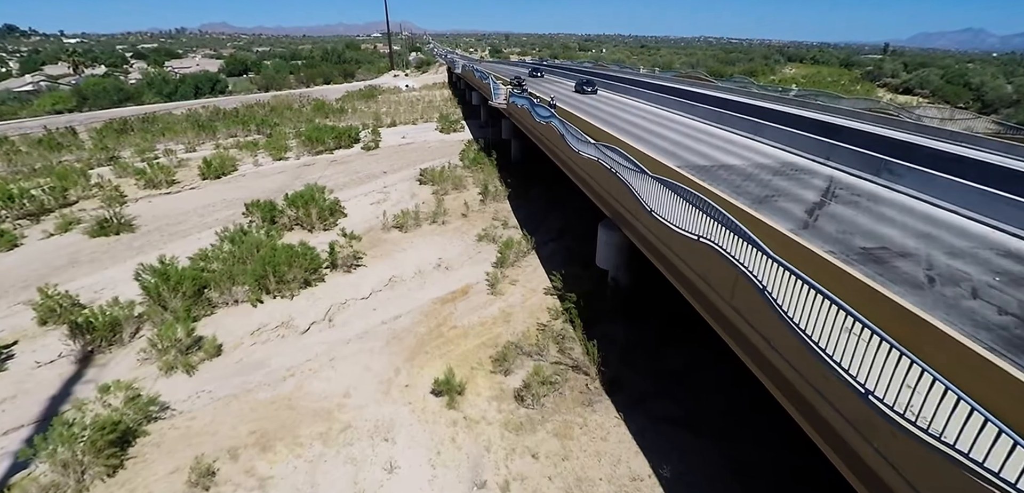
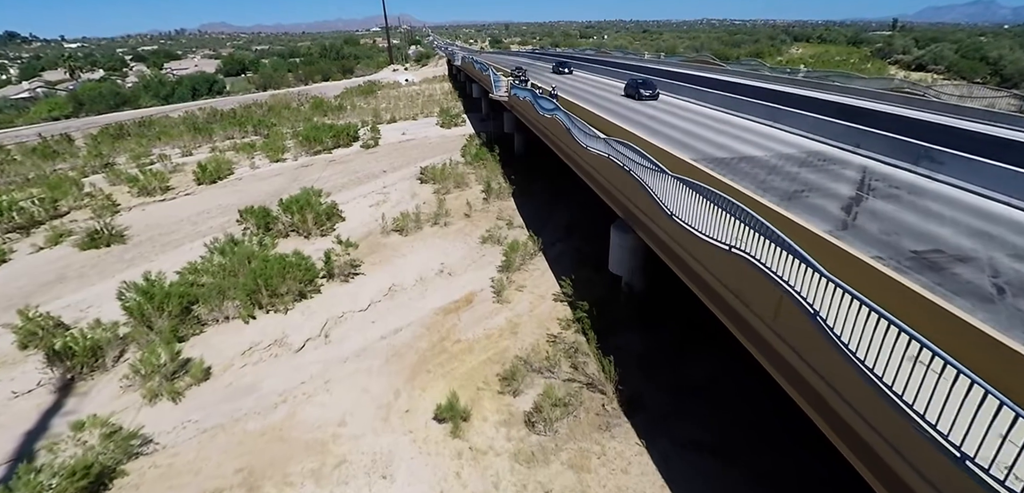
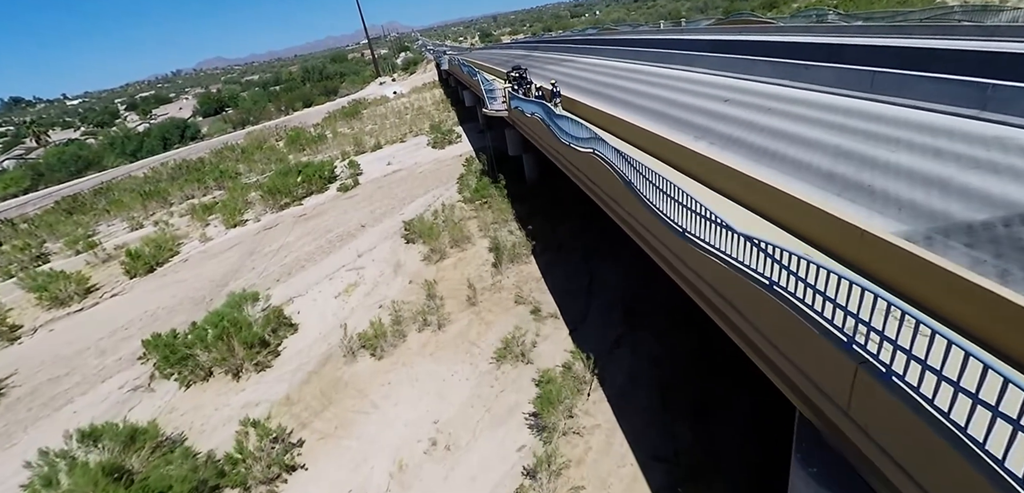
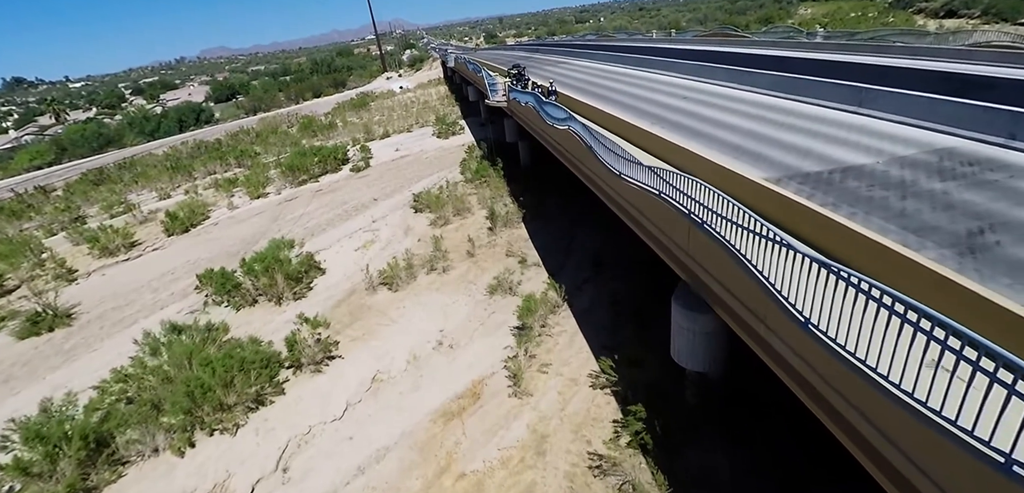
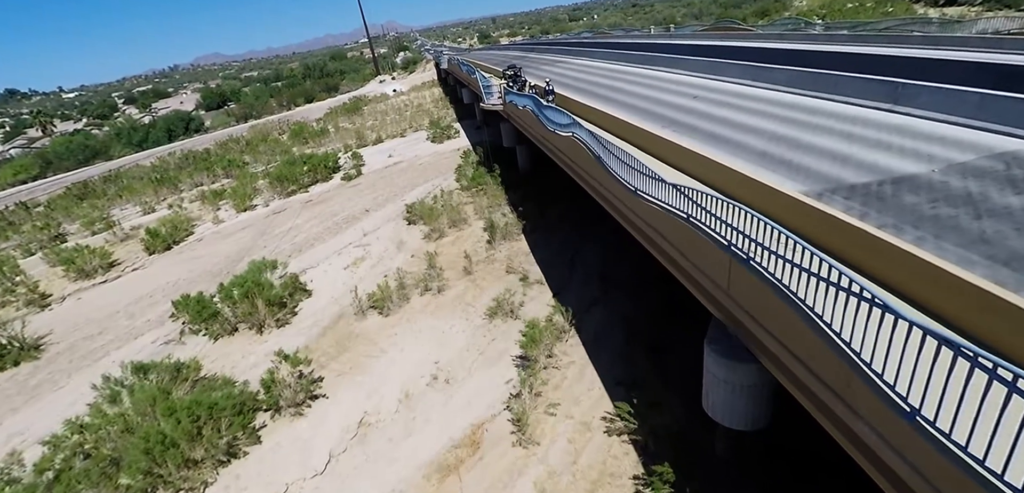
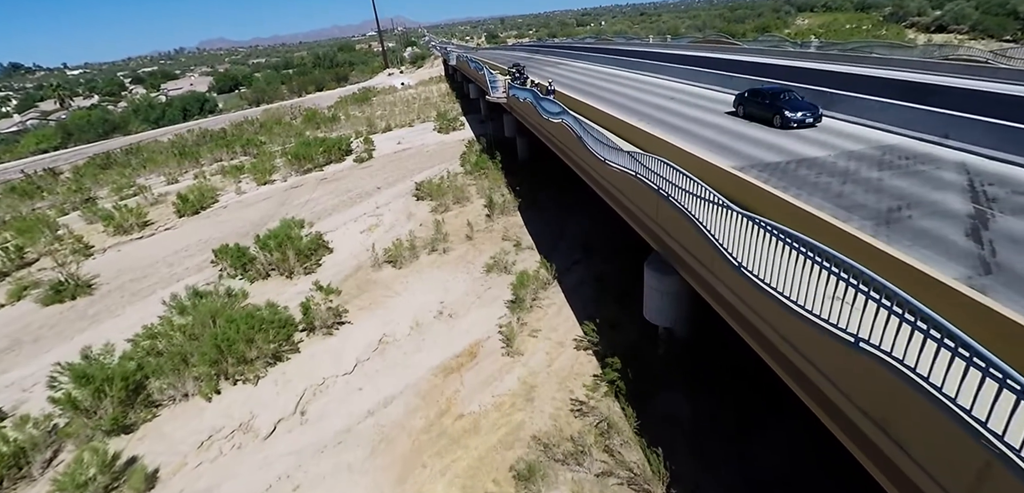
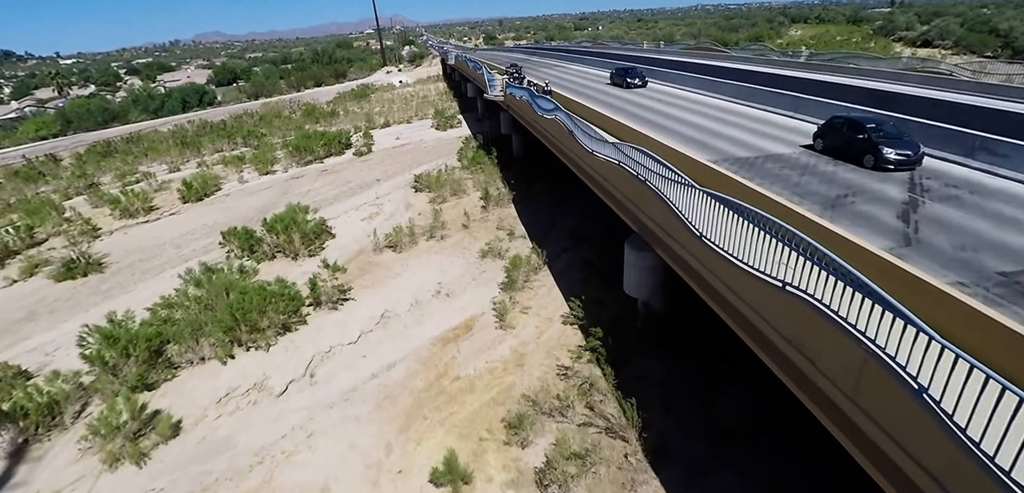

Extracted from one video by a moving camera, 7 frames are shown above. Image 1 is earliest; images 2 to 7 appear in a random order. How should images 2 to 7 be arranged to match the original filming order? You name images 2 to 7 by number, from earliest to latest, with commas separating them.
2, 7, 6, 4, 5, 3
